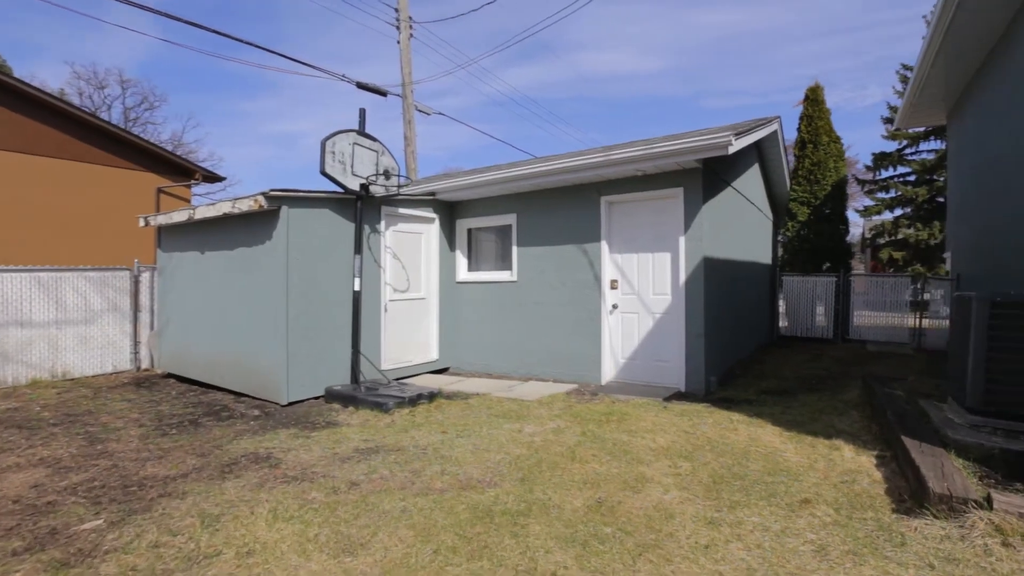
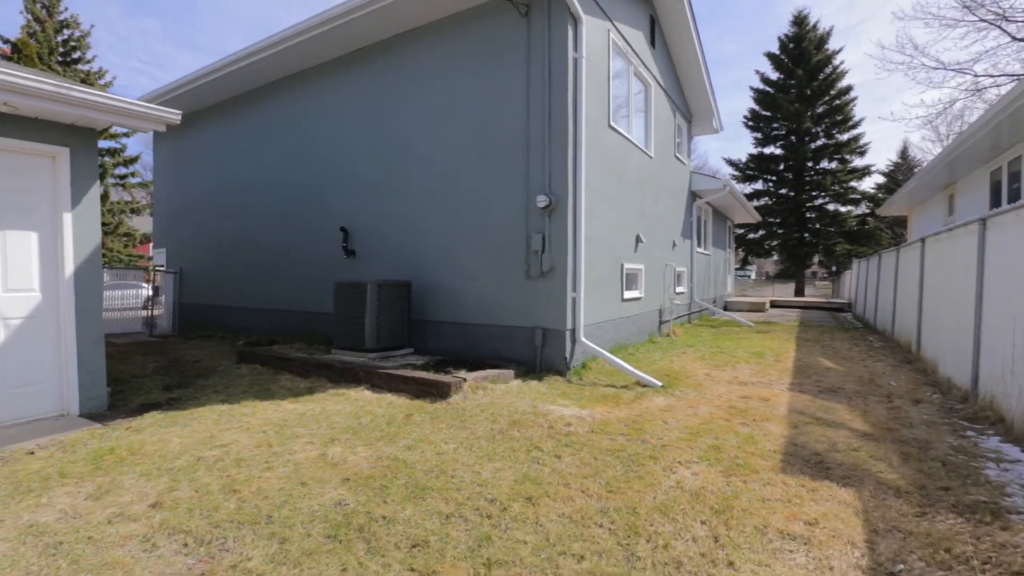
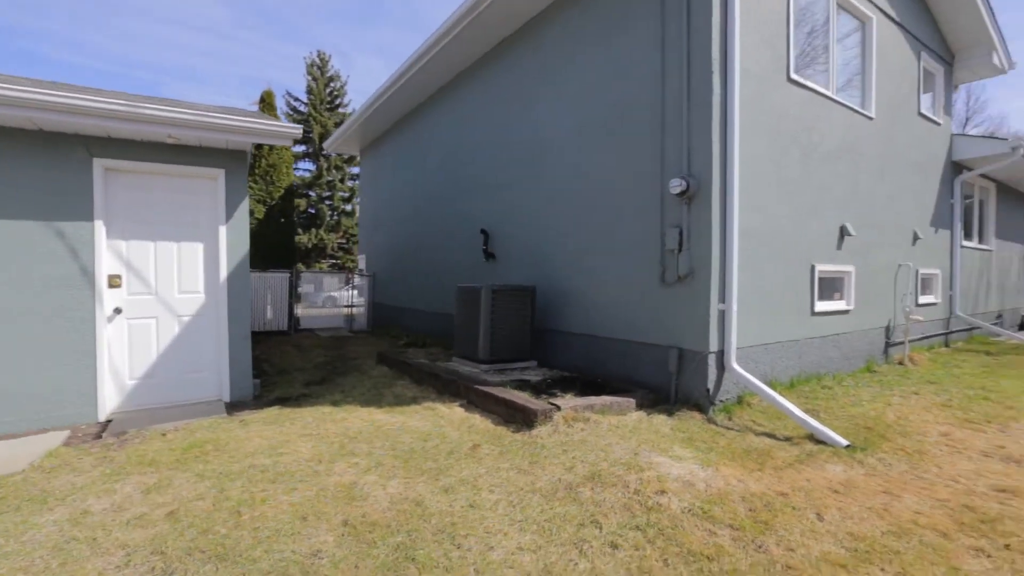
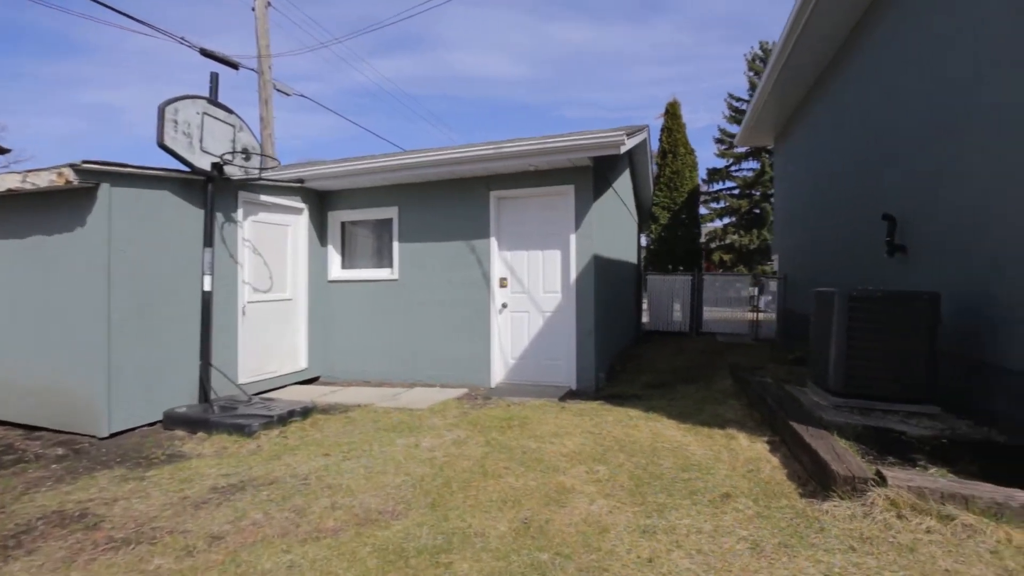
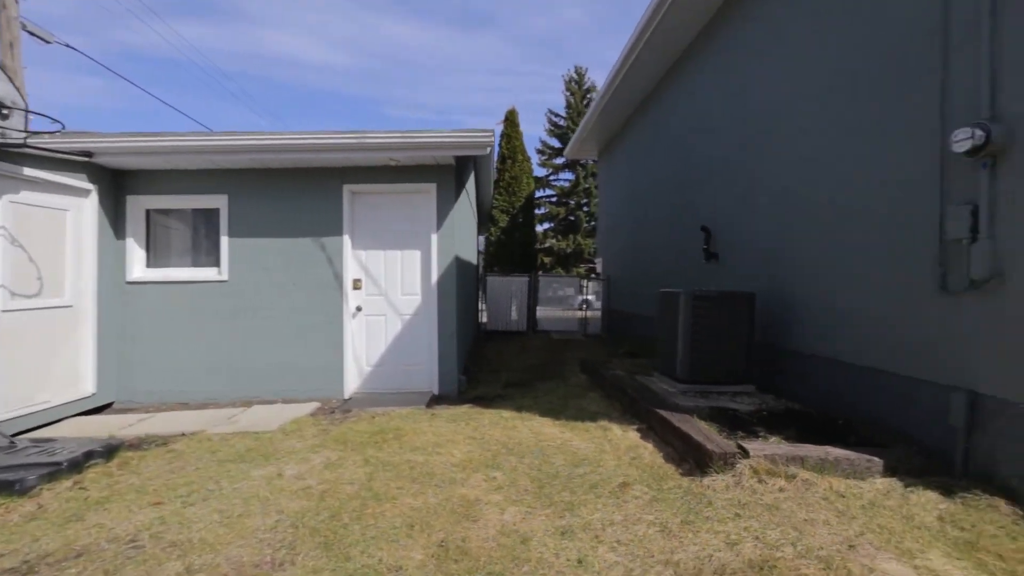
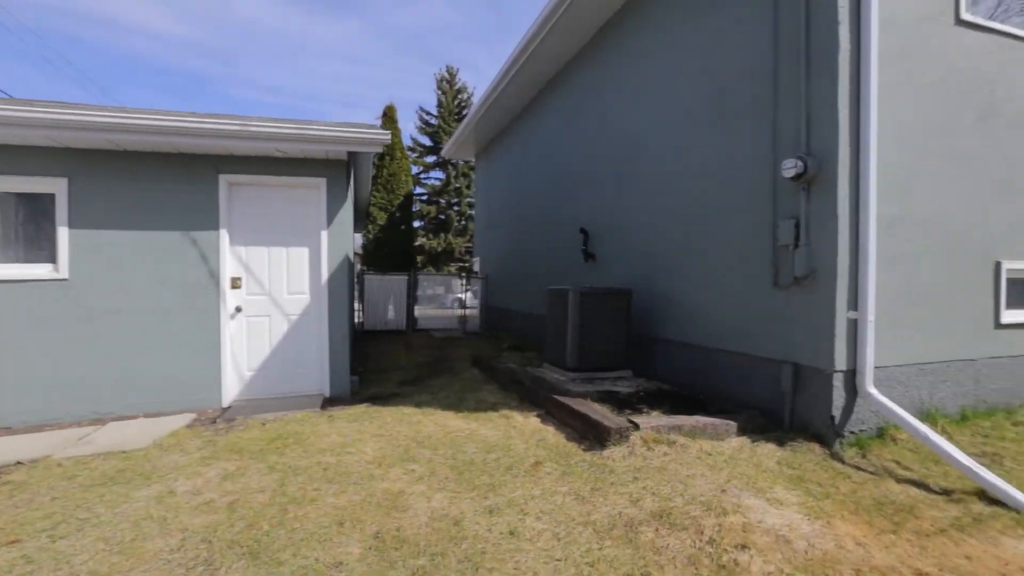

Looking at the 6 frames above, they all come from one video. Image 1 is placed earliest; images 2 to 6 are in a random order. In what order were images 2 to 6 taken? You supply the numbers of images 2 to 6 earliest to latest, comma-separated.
4, 5, 6, 3, 2
